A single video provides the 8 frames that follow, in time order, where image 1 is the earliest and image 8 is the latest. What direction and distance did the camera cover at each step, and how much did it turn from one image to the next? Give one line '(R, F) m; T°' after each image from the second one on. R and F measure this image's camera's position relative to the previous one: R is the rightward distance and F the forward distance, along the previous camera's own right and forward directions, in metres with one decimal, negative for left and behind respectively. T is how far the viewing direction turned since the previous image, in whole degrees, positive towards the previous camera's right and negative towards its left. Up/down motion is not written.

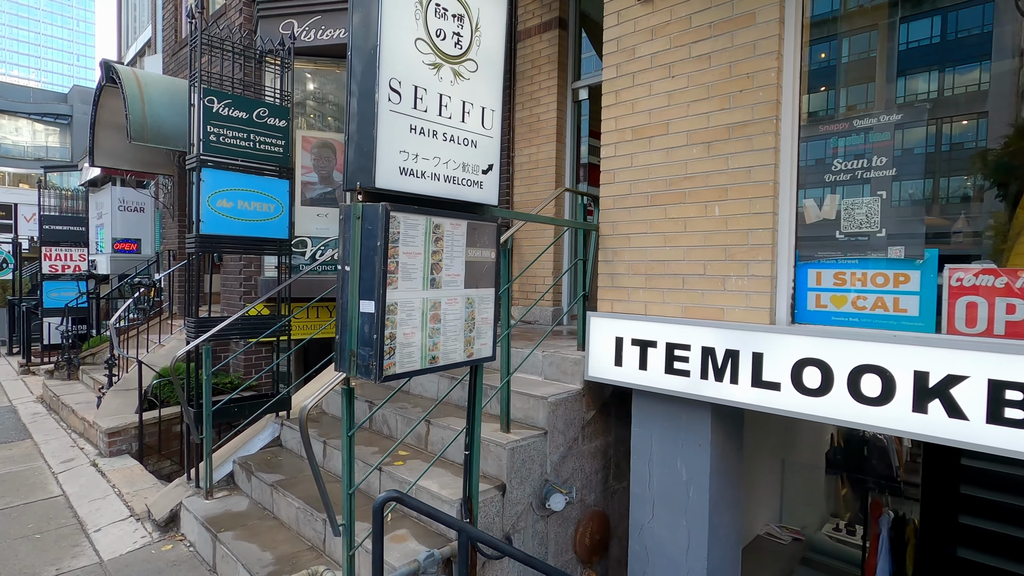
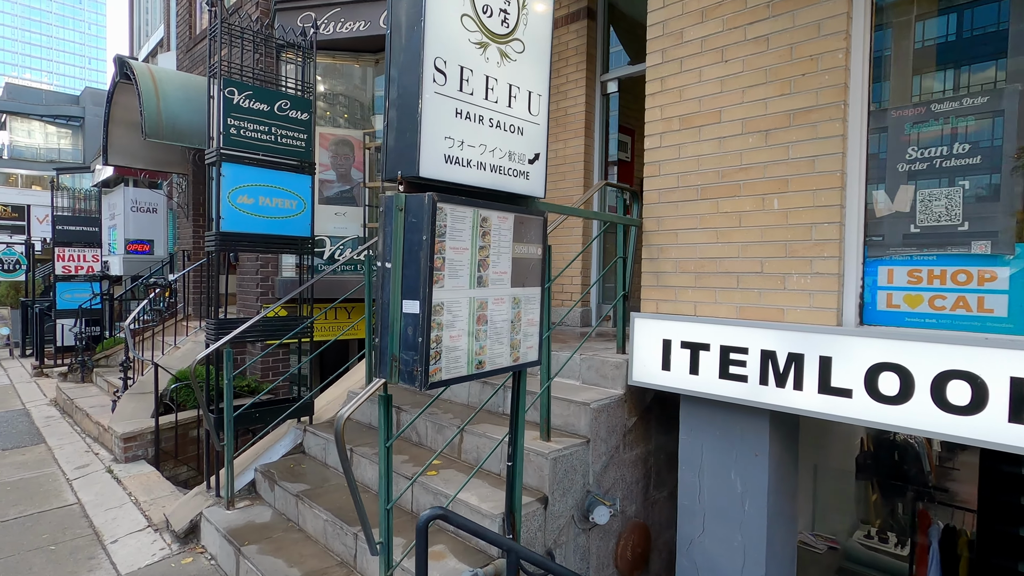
(-0.2, +0.2) m; -1°
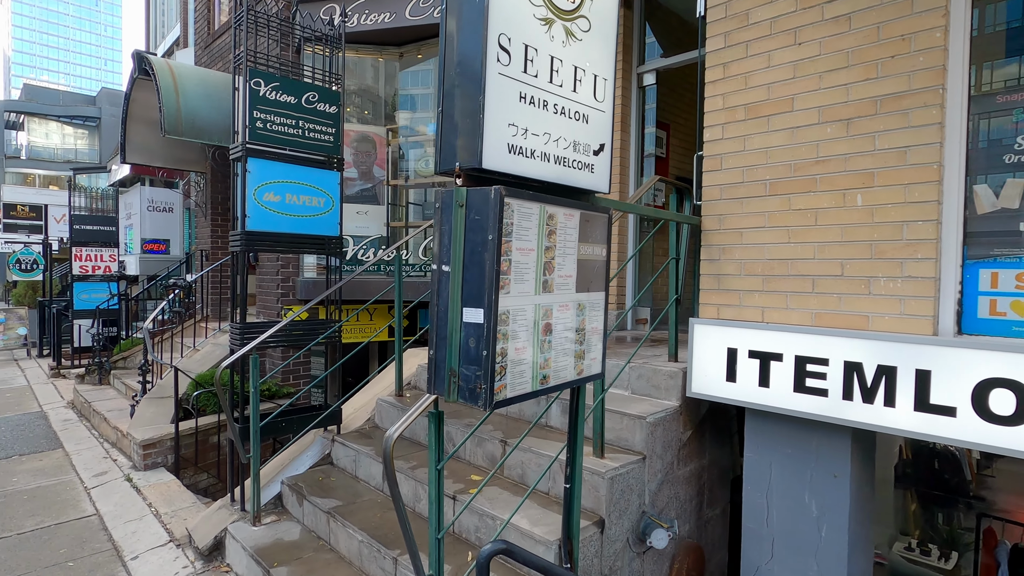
(-0.2, +0.2) m; -1°
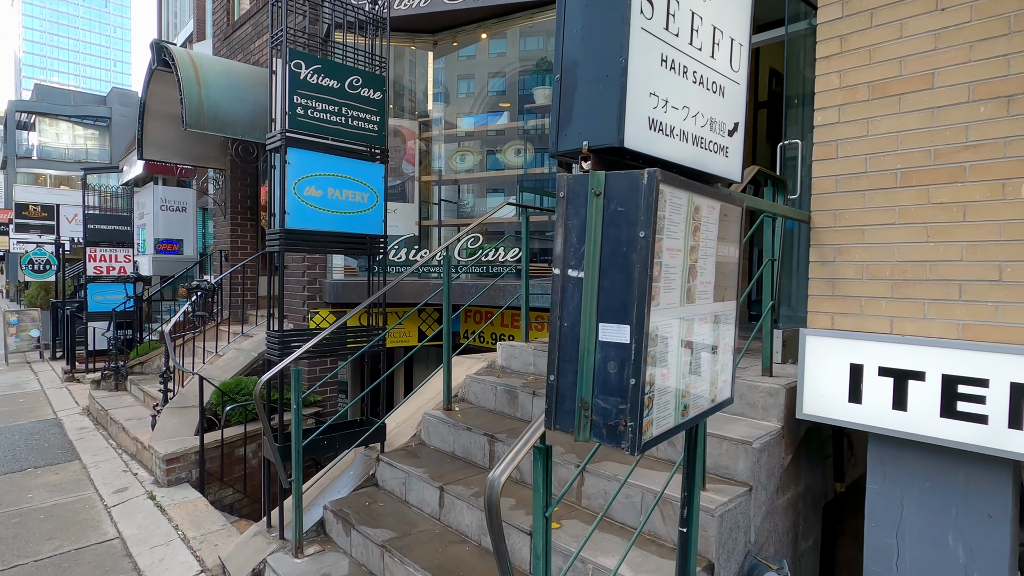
(-0.4, +0.4) m; -1°
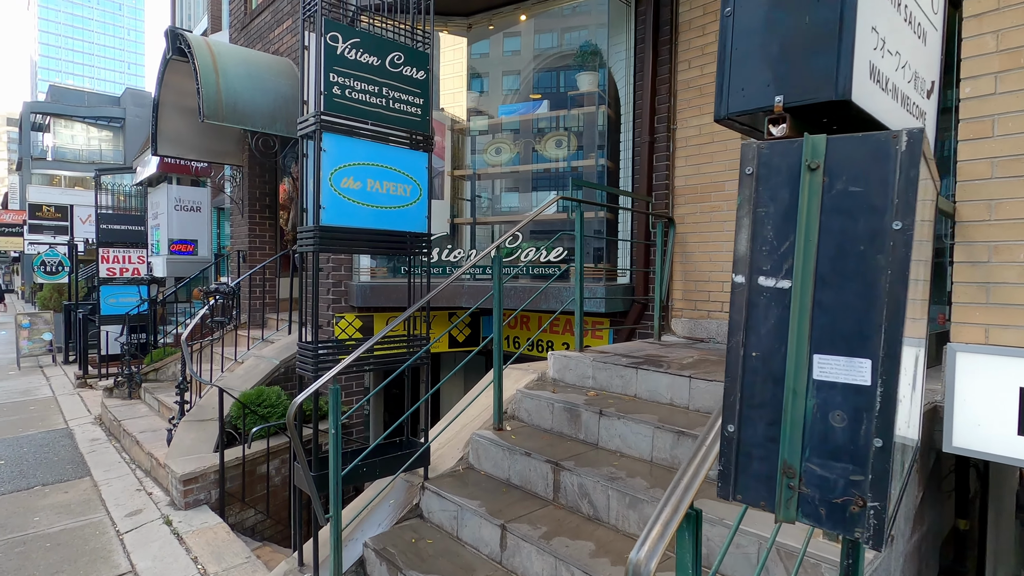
(-0.3, +0.4) m; -1°
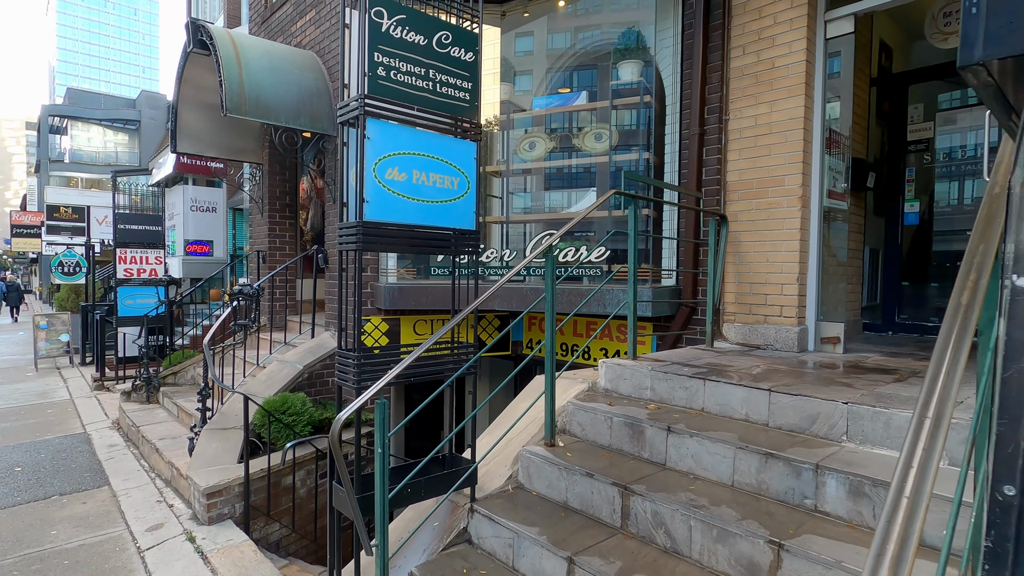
(-0.3, +0.3) m; -1°
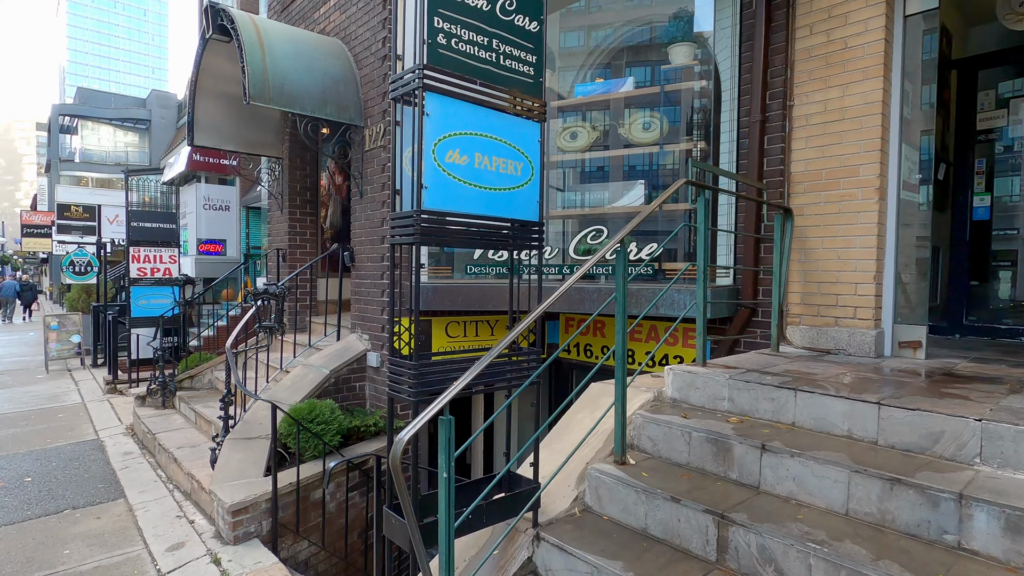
(-0.3, +0.3) m; -1°
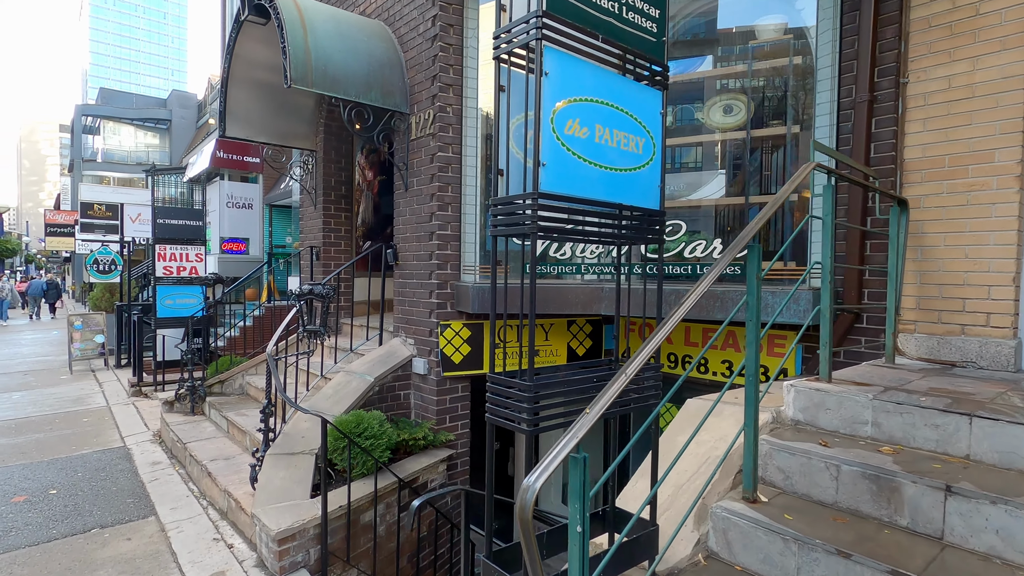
(-0.4, +0.4) m; -1°
